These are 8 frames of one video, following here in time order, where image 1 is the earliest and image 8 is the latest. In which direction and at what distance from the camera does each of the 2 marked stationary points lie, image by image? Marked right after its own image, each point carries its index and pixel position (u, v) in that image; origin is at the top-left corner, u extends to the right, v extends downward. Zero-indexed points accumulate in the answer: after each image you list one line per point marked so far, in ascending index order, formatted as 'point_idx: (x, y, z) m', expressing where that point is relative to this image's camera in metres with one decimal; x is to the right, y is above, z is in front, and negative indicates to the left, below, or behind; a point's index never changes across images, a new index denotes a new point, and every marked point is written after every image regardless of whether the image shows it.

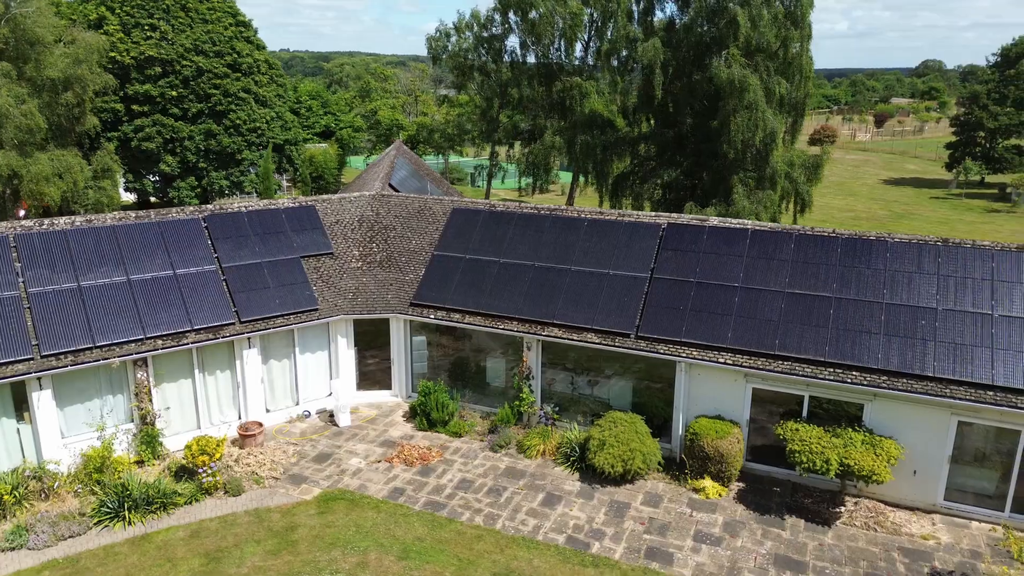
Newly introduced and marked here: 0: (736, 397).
0: (+5.1, -2.4, +16.8) m
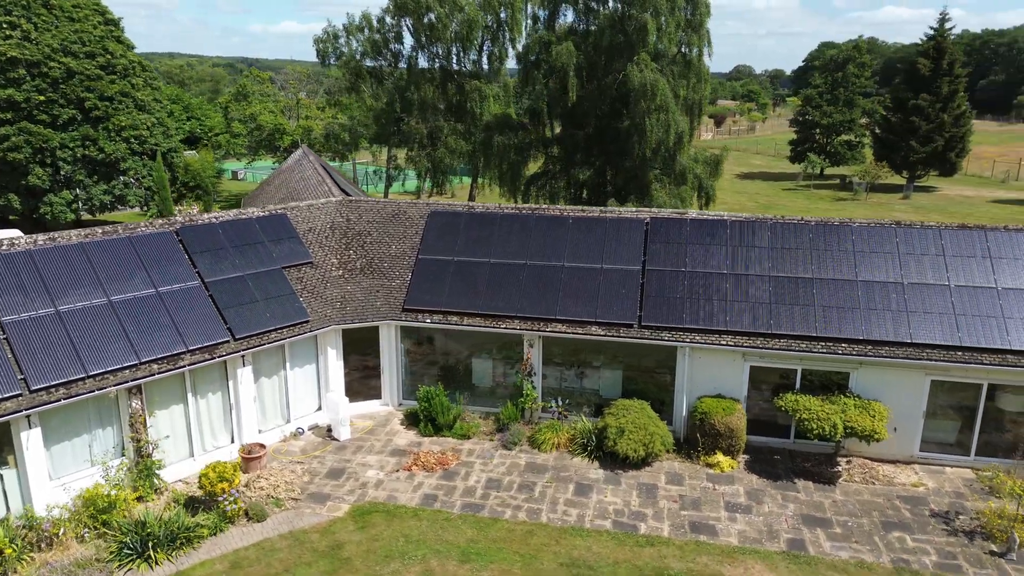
0: (+5.4, -2.1, +18.1) m
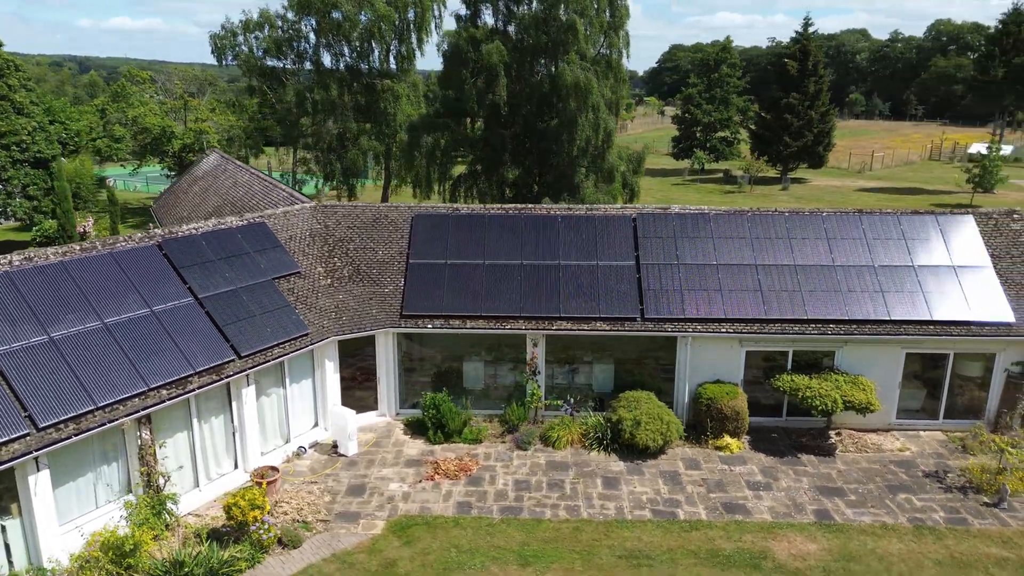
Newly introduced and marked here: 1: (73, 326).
0: (+5.6, -1.8, +19.0) m
1: (-8.2, -0.7, +14.1) m
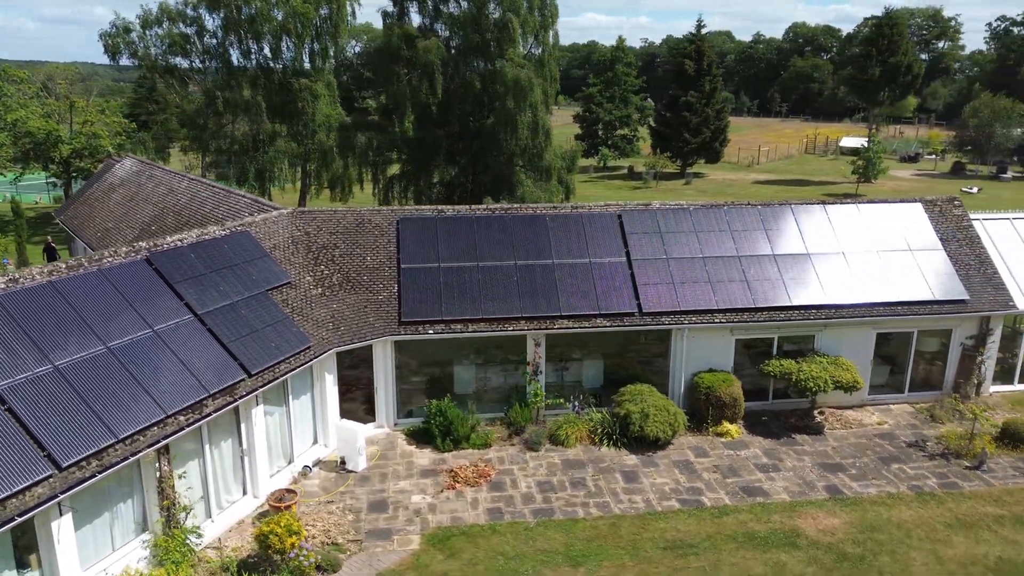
0: (+5.6, -1.6, +19.7) m
1: (-7.3, -1.1, +12.7) m
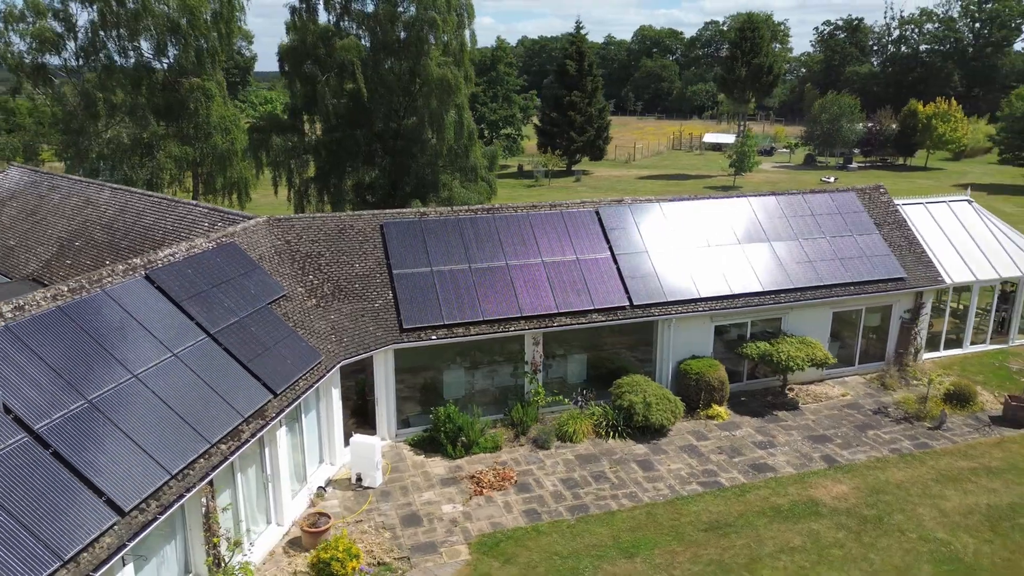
0: (+5.3, -1.3, +20.6) m
1: (-6.1, -1.4, +11.4) m
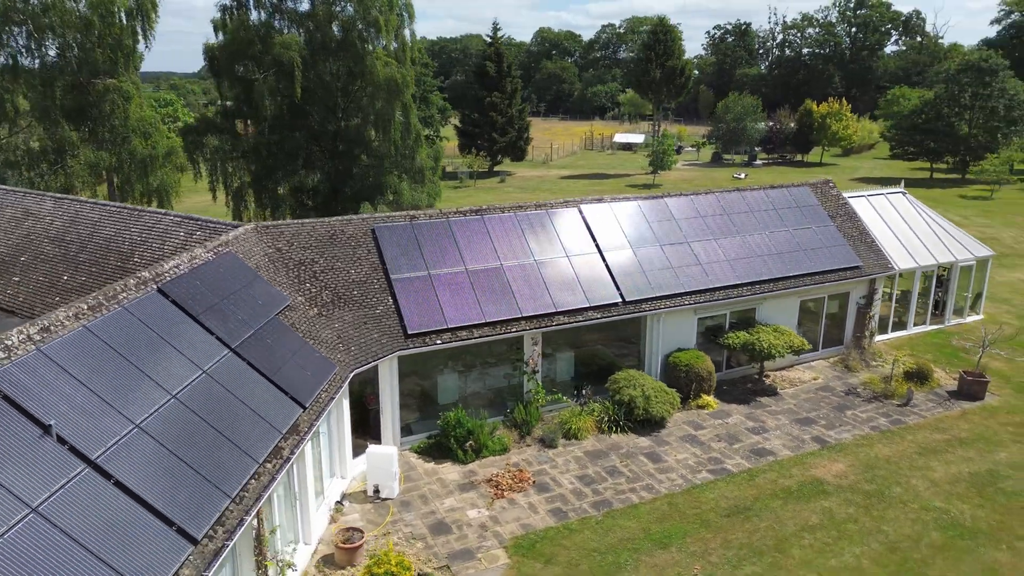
0: (+5.0, -1.2, +21.2) m
1: (-5.1, -1.7, +10.6) m
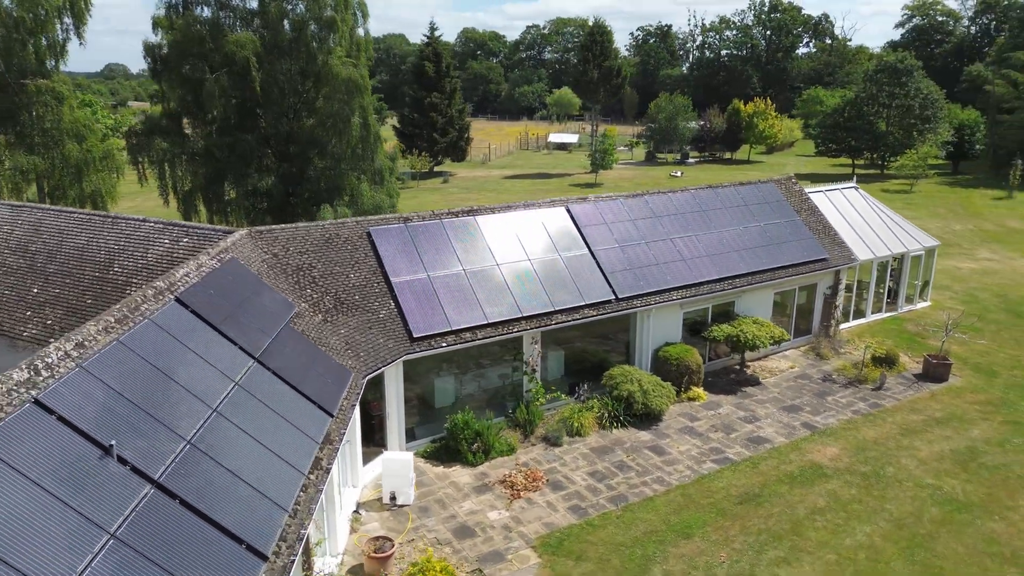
0: (+4.7, -1.0, +21.7) m
1: (-4.3, -1.8, +10.1) m
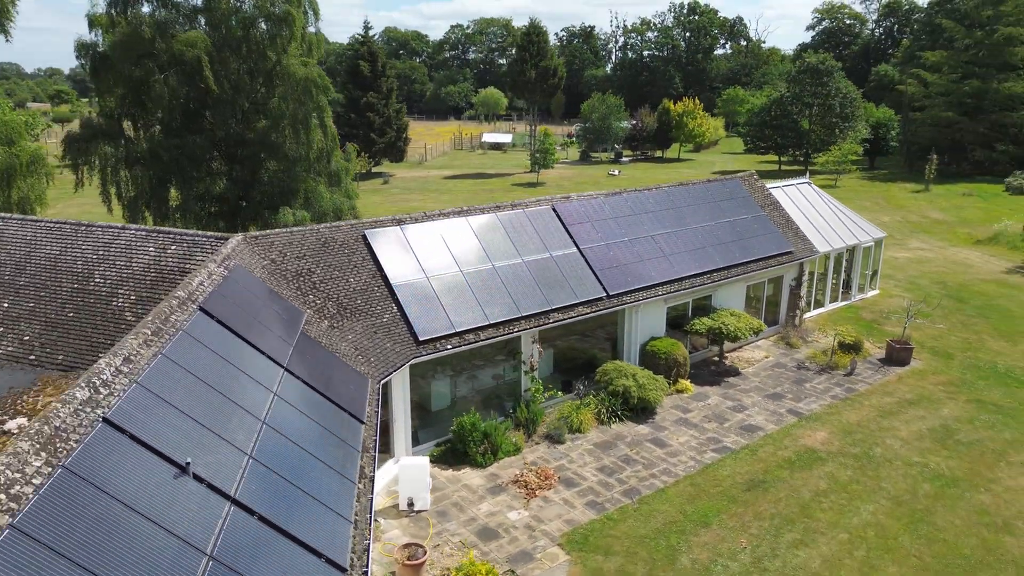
0: (+4.3, -0.9, +22.2) m
1: (-3.4, -1.9, +9.8) m
